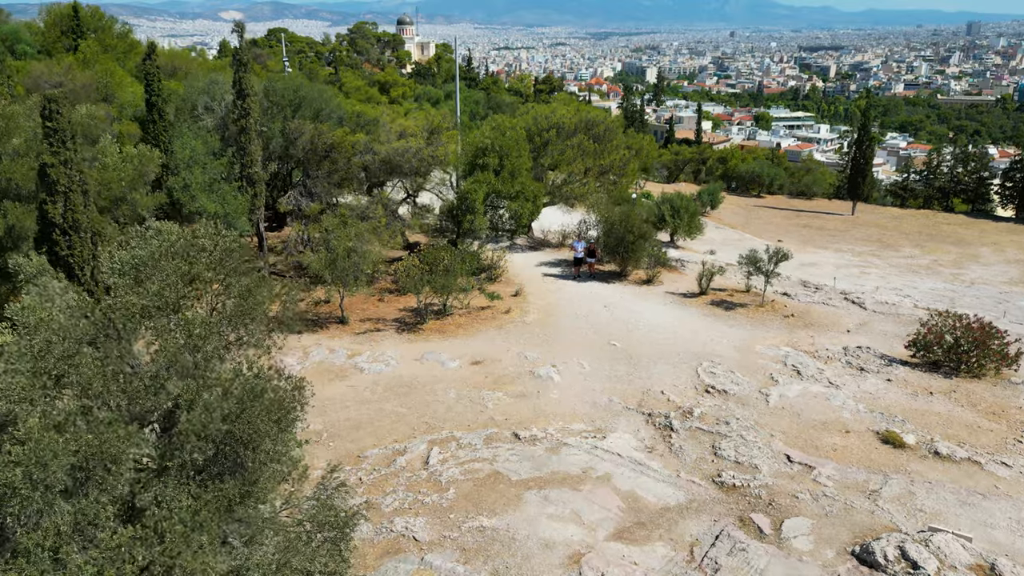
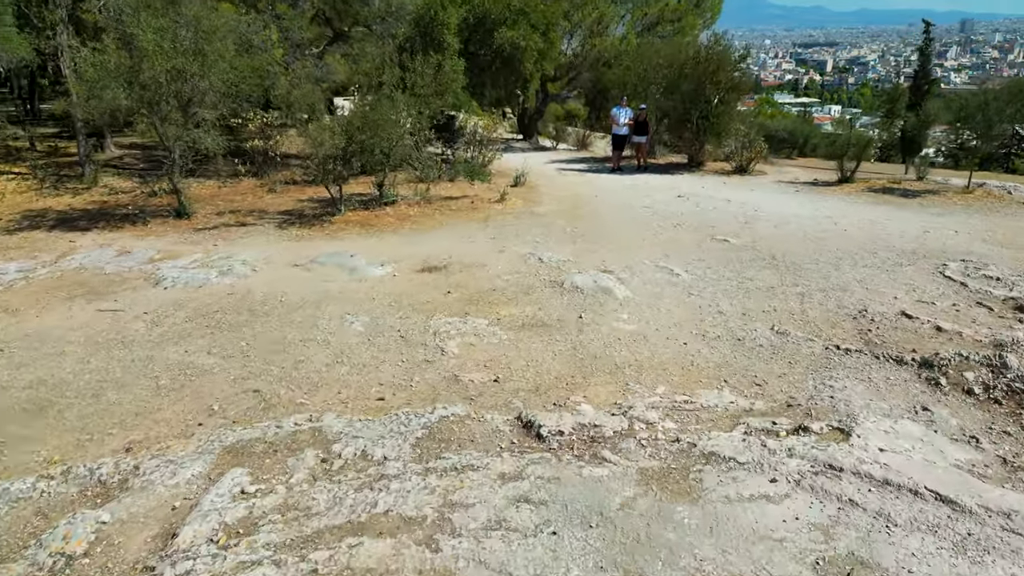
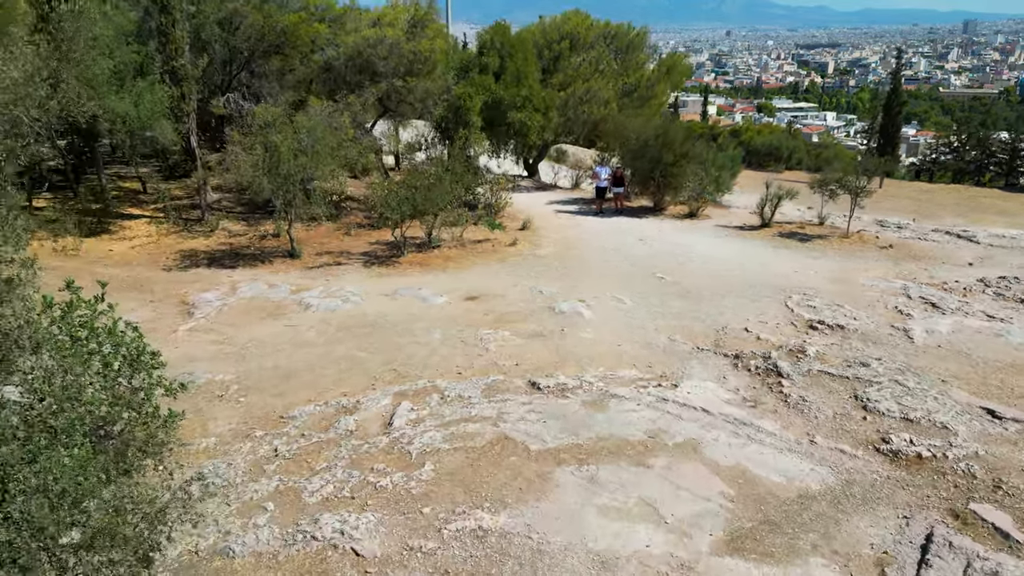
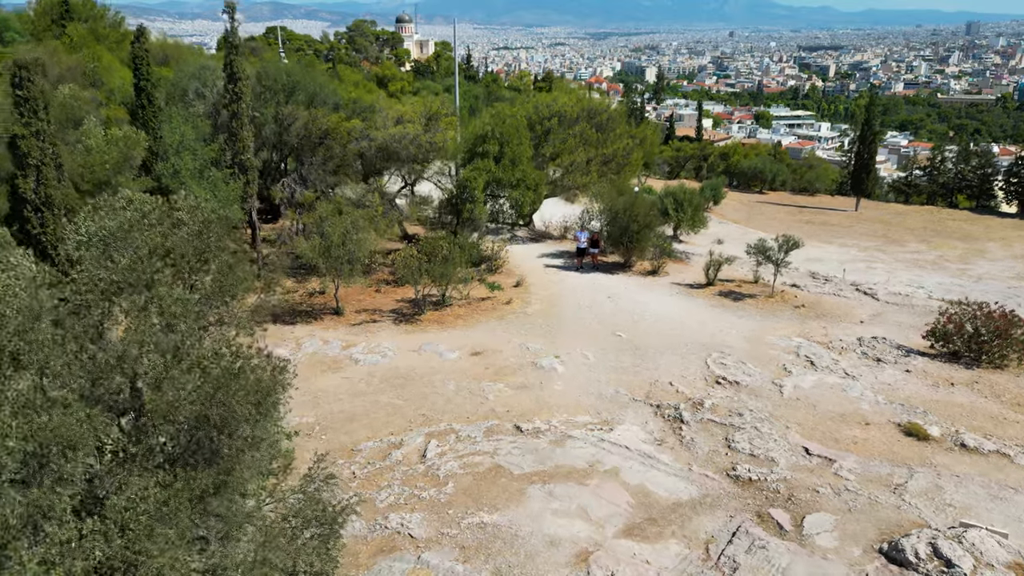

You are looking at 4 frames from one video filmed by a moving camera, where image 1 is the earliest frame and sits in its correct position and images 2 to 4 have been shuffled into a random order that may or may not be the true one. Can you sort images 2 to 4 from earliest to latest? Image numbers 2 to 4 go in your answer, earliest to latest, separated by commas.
4, 3, 2
